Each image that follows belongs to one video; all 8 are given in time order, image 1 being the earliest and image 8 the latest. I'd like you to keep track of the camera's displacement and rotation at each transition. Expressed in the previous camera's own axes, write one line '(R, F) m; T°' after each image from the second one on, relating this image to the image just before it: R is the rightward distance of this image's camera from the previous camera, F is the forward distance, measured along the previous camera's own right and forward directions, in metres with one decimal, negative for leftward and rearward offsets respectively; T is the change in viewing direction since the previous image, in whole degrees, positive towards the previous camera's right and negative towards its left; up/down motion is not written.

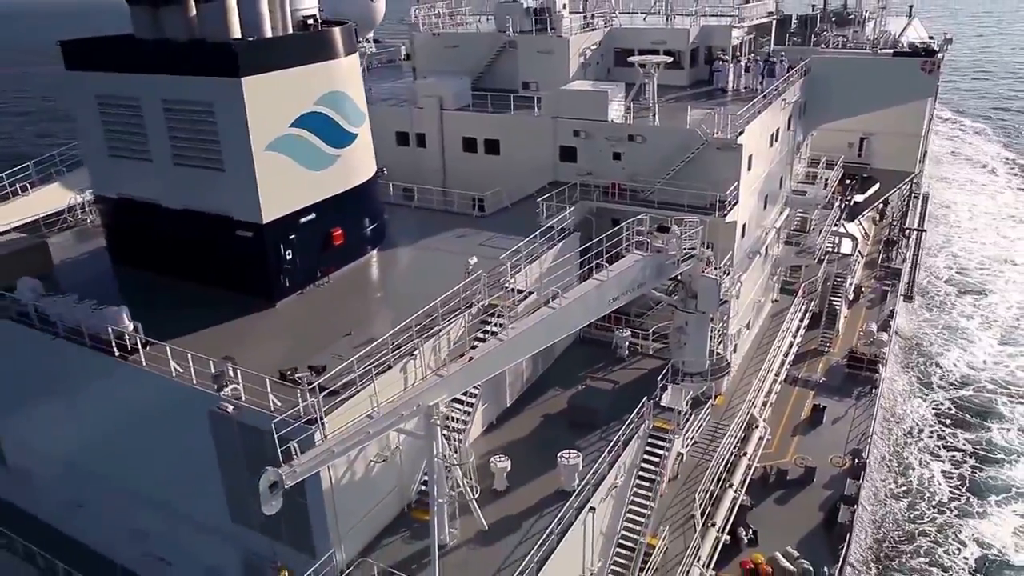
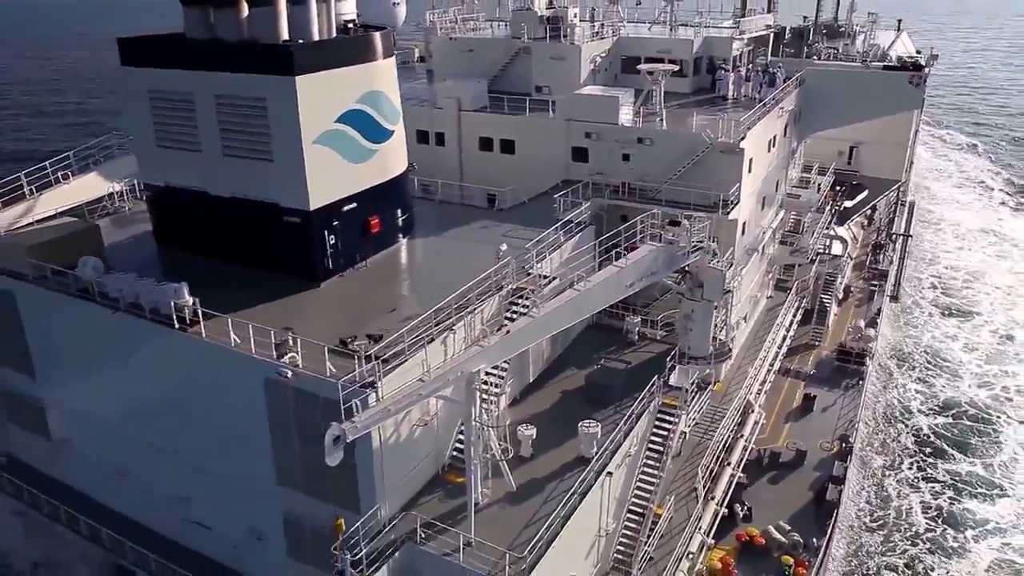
(-0.7, -1.3) m; +1°
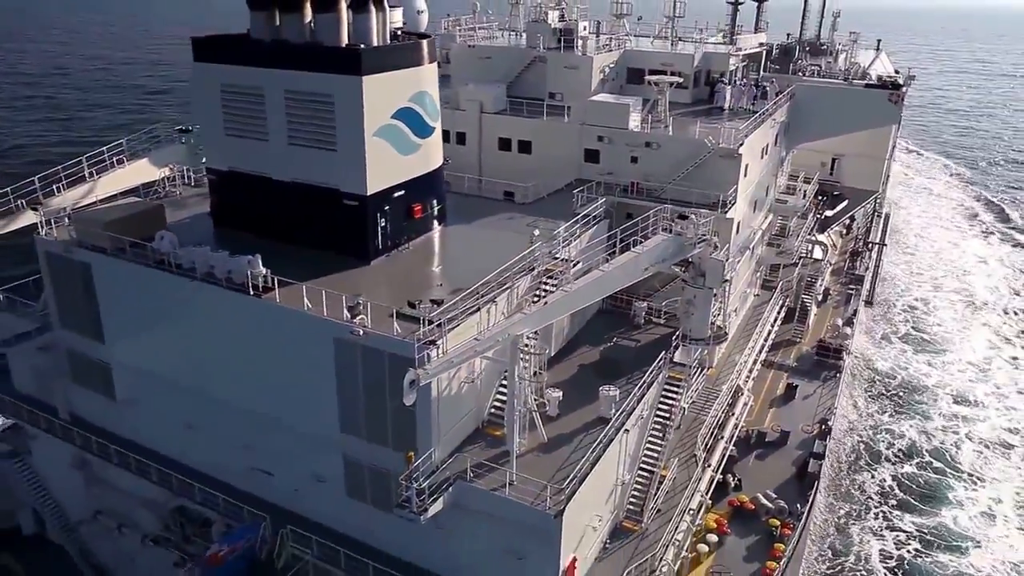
(-1.1, -2.0) m; +2°
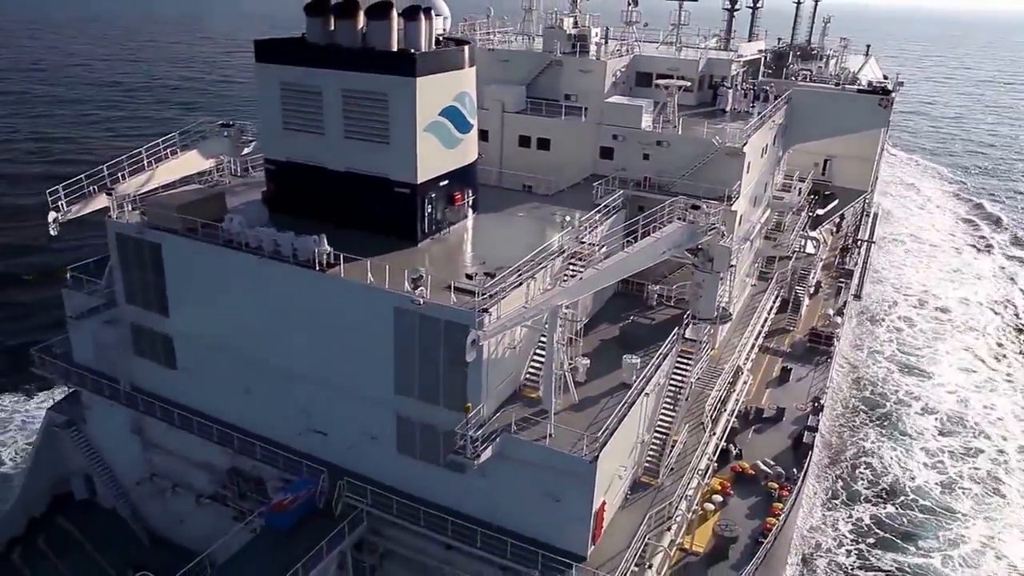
(-1.0, -2.1) m; +1°
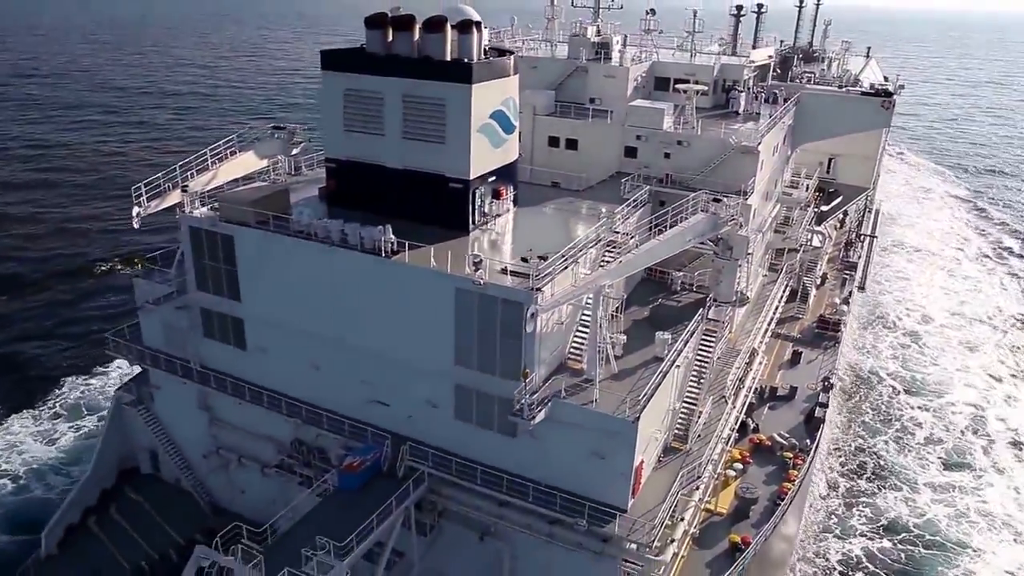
(-1.1, -2.2) m; 0°
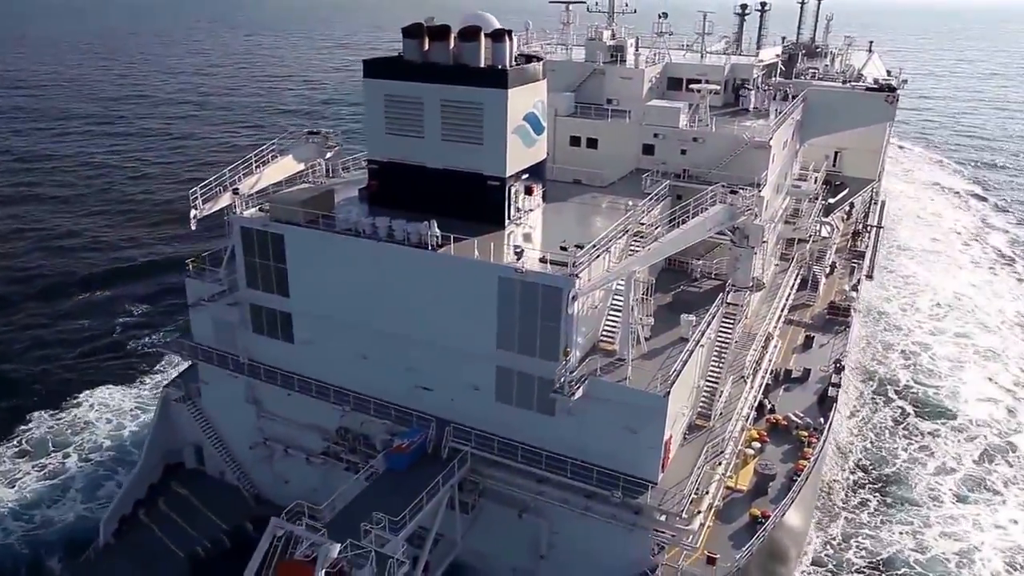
(-0.8, -1.7) m; 0°
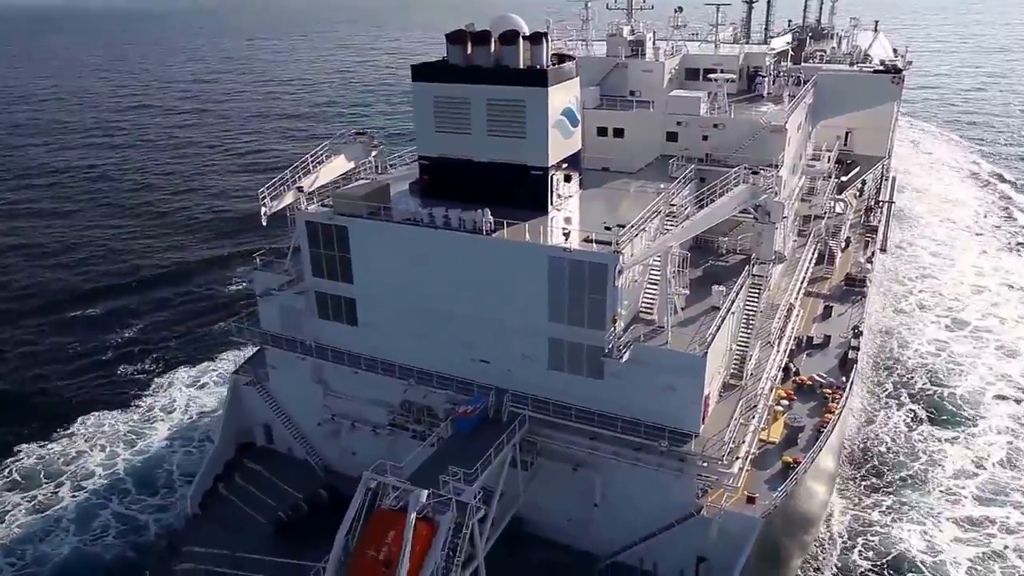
(-1.0, -2.4) m; -1°
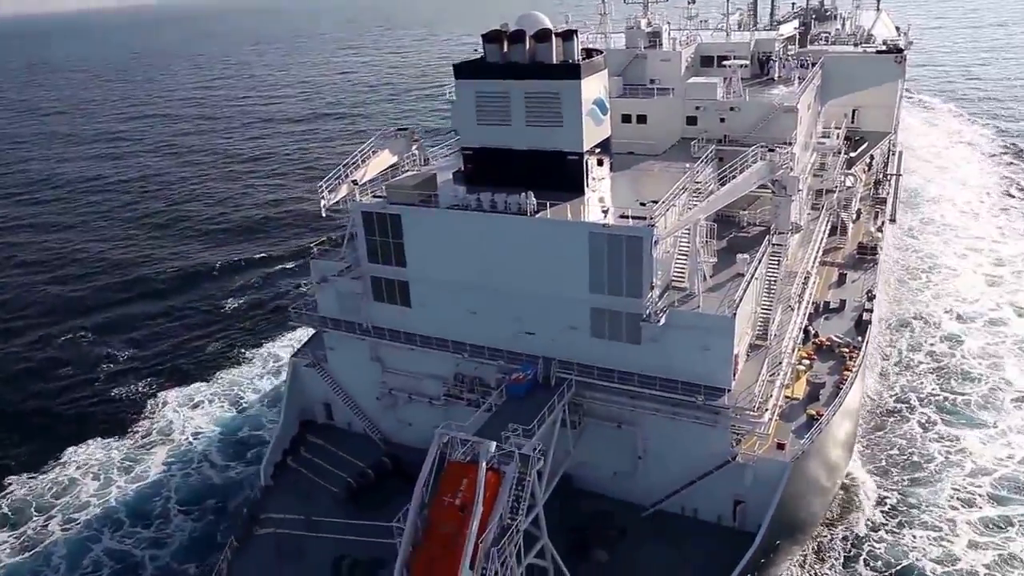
(-1.1, -2.6) m; -1°
